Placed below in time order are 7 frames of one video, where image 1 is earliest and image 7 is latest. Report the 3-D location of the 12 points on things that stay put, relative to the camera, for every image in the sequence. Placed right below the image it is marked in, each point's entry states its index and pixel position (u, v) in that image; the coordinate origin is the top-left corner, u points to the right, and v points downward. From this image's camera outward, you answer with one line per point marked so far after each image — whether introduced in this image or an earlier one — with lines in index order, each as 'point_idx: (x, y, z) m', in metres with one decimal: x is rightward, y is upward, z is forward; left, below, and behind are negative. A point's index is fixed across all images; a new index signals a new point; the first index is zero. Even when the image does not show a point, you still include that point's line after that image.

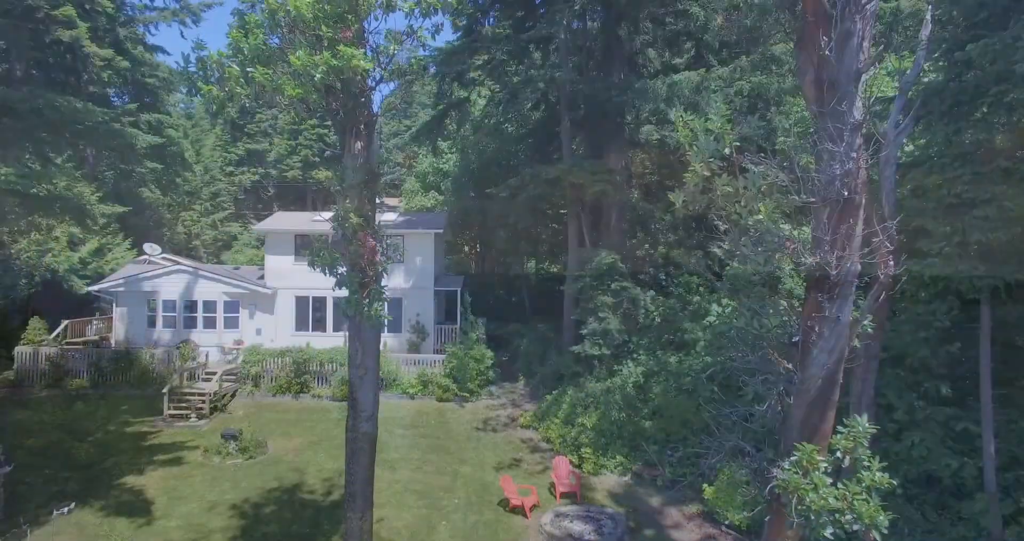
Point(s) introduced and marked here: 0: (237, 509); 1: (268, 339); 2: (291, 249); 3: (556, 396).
0: (-5.0, -4.3, +10.6) m
1: (-8.1, -2.2, +19.2) m
2: (-7.4, +0.7, +19.4) m
3: (+1.1, -3.1, +14.3) m
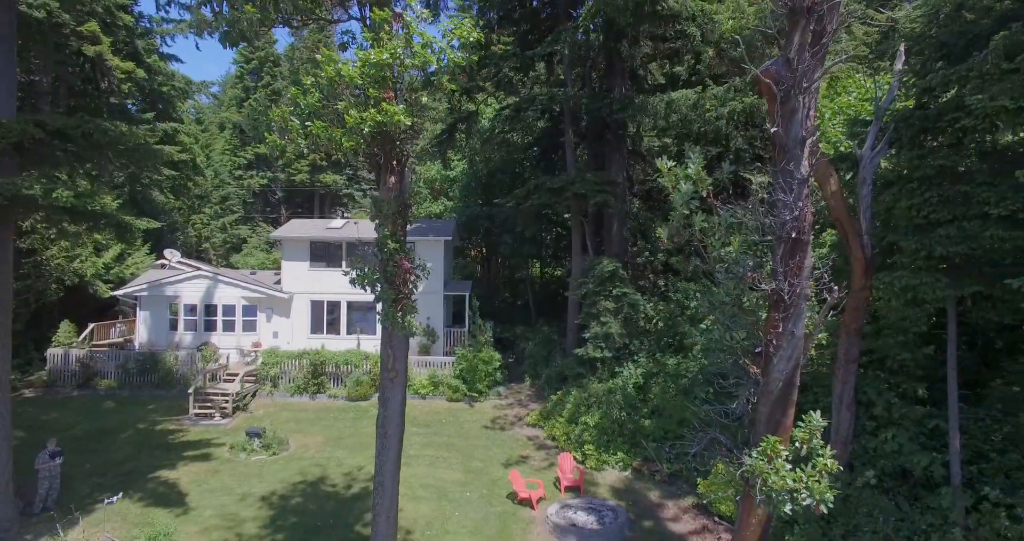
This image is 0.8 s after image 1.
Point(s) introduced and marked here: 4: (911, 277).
0: (-4.8, -4.5, +11.4) m
1: (-7.8, -2.4, +20.1) m
2: (-7.2, +0.6, +20.3) m
3: (+1.3, -3.3, +15.1) m
4: (+5.6, -0.1, +8.1) m
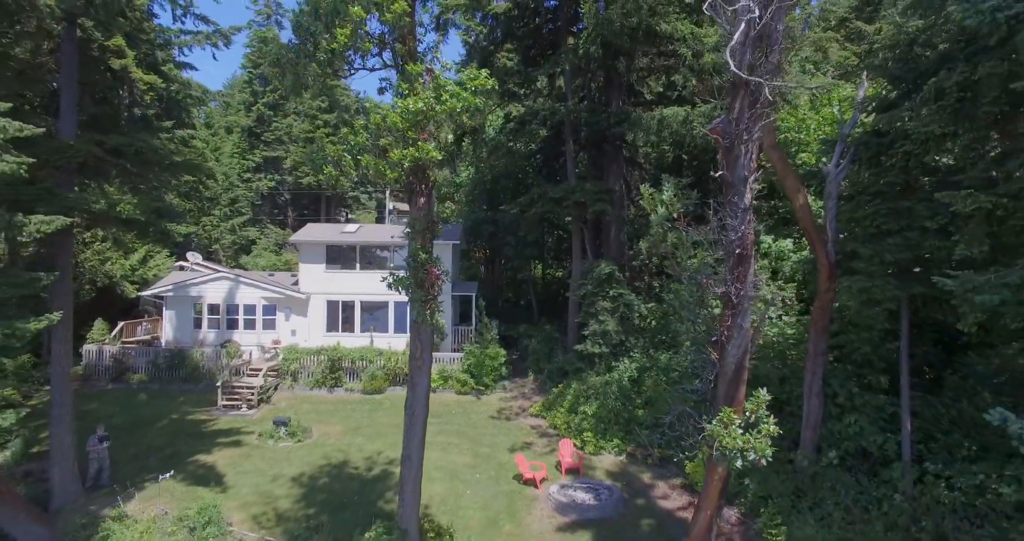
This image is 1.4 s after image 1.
0: (-4.7, -4.6, +12.7) m
1: (-7.7, -2.5, +21.4) m
2: (-7.0, +0.5, +21.6) m
3: (+1.4, -3.3, +16.4) m
4: (+5.7, -0.2, +9.4) m
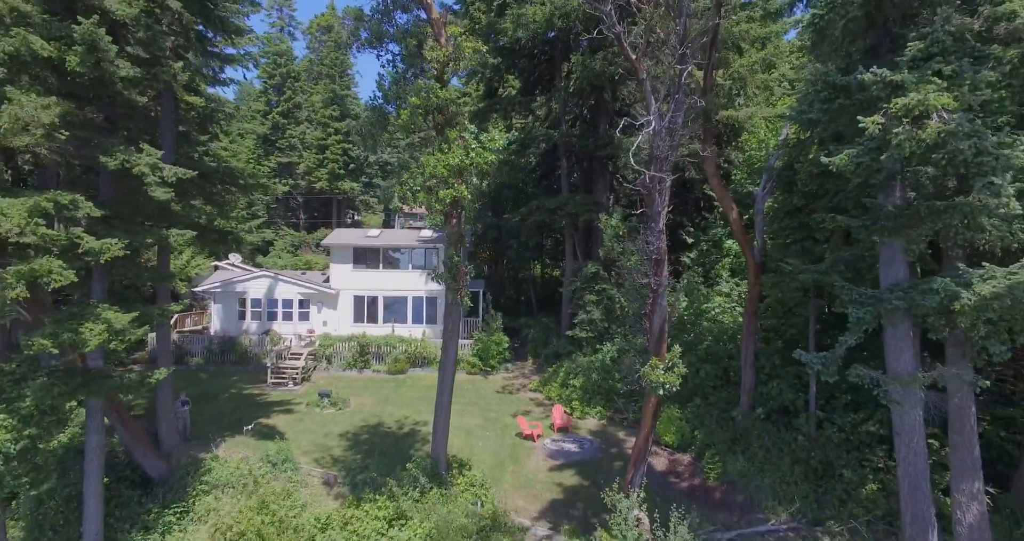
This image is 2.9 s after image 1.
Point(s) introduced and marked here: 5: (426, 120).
0: (-4.6, -4.5, +16.0) m
1: (-7.6, -2.4, +24.7) m
2: (-6.9, +0.5, +24.9) m
3: (+1.5, -3.3, +19.6) m
4: (+5.8, -0.1, +12.6) m
5: (-1.7, +2.9, +11.5) m
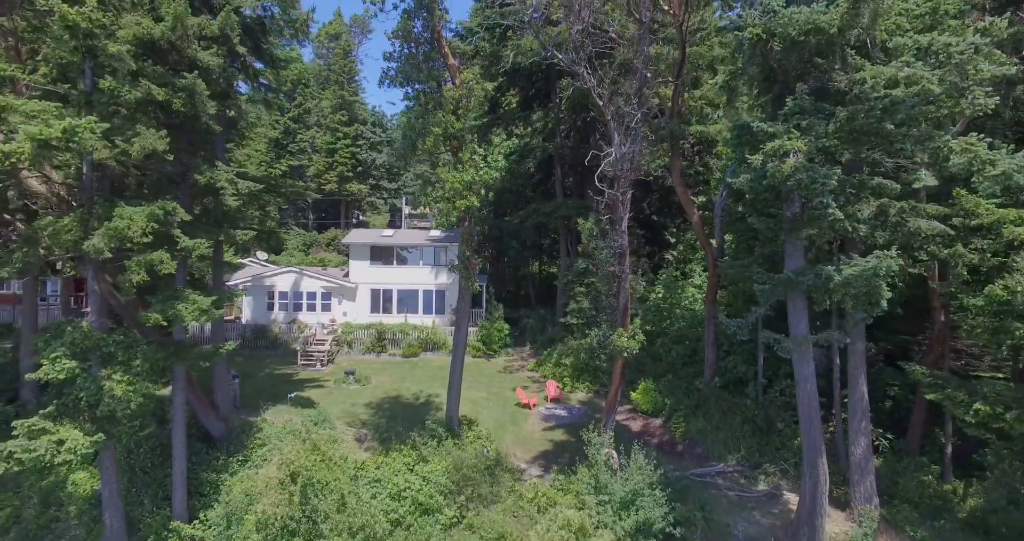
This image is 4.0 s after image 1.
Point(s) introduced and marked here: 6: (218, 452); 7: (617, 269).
0: (-4.6, -4.4, +18.8) m
1: (-7.6, -2.3, +27.5) m
2: (-6.9, +0.7, +27.7) m
3: (+1.5, -3.1, +22.5) m
4: (+5.8, 0.0, +15.5) m
5: (-1.7, +3.1, +14.3) m
6: (-7.8, -4.8, +15.4) m
7: (+2.3, 0.0, +13.0) m
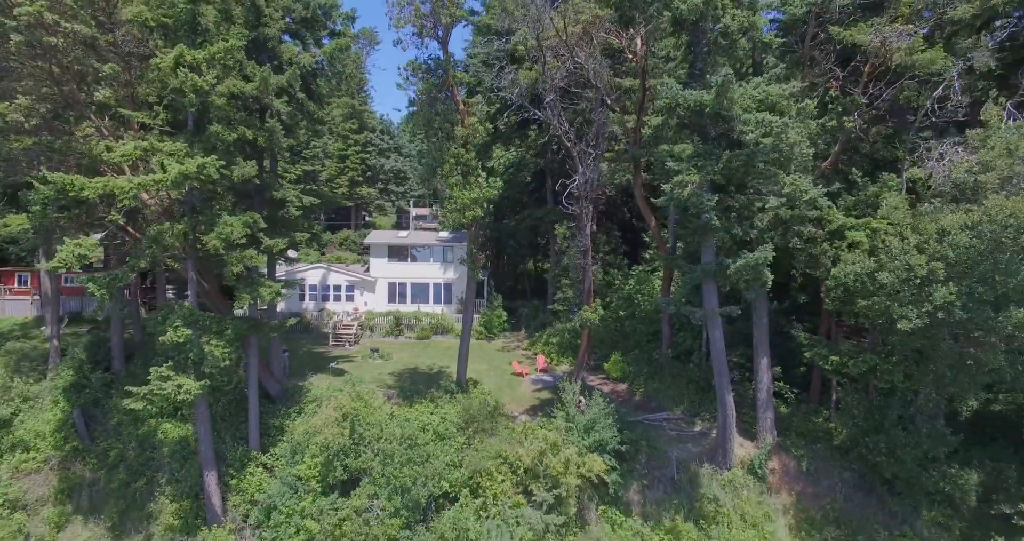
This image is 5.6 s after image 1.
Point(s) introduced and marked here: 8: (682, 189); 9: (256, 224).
0: (-4.8, -4.1, +23.2) m
1: (-7.7, -2.0, +31.9) m
2: (-7.1, +0.9, +32.1) m
3: (+1.4, -2.9, +26.8) m
4: (+5.6, +0.2, +19.8) m
5: (-1.9, +3.3, +18.7) m
6: (-7.9, -4.6, +19.8) m
7: (+2.2, +0.2, +17.3) m
8: (+3.9, +1.9, +13.2) m
9: (-7.5, +1.4, +17.0) m
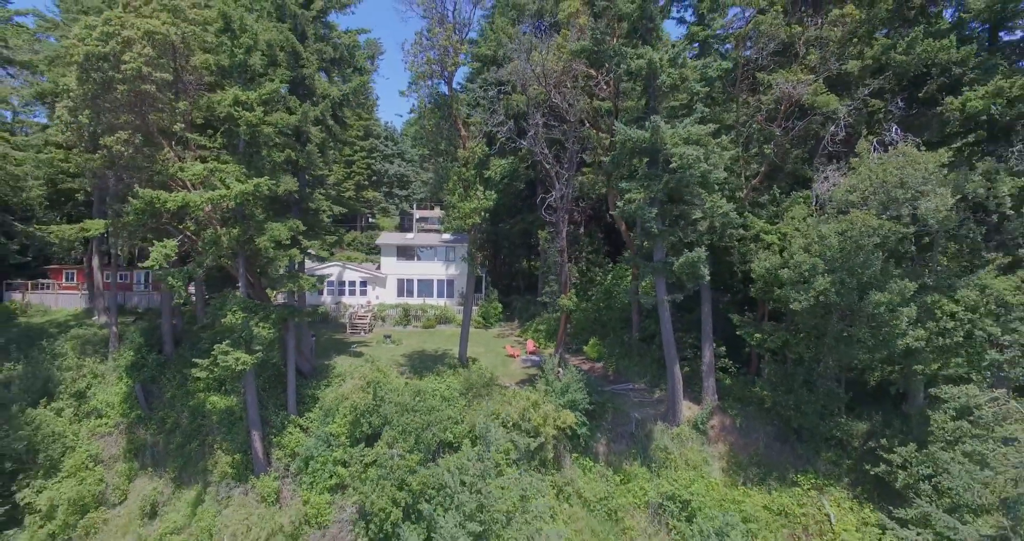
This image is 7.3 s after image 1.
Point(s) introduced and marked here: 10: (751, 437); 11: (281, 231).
0: (-5.1, -4.0, +27.1) m
1: (-8.0, -1.9, +35.8) m
2: (-7.4, +1.1, +36.0) m
3: (+1.1, -2.8, +30.7) m
4: (+5.3, +0.4, +23.7) m
5: (-2.2, +3.5, +22.6) m
6: (-8.2, -4.5, +23.7) m
7: (+1.9, +0.4, +21.3) m
8: (+3.6, +2.0, +17.1) m
9: (-7.8, +1.5, +20.9) m
10: (+7.8, -5.4, +18.9) m
11: (-7.8, +1.4, +19.7) m
